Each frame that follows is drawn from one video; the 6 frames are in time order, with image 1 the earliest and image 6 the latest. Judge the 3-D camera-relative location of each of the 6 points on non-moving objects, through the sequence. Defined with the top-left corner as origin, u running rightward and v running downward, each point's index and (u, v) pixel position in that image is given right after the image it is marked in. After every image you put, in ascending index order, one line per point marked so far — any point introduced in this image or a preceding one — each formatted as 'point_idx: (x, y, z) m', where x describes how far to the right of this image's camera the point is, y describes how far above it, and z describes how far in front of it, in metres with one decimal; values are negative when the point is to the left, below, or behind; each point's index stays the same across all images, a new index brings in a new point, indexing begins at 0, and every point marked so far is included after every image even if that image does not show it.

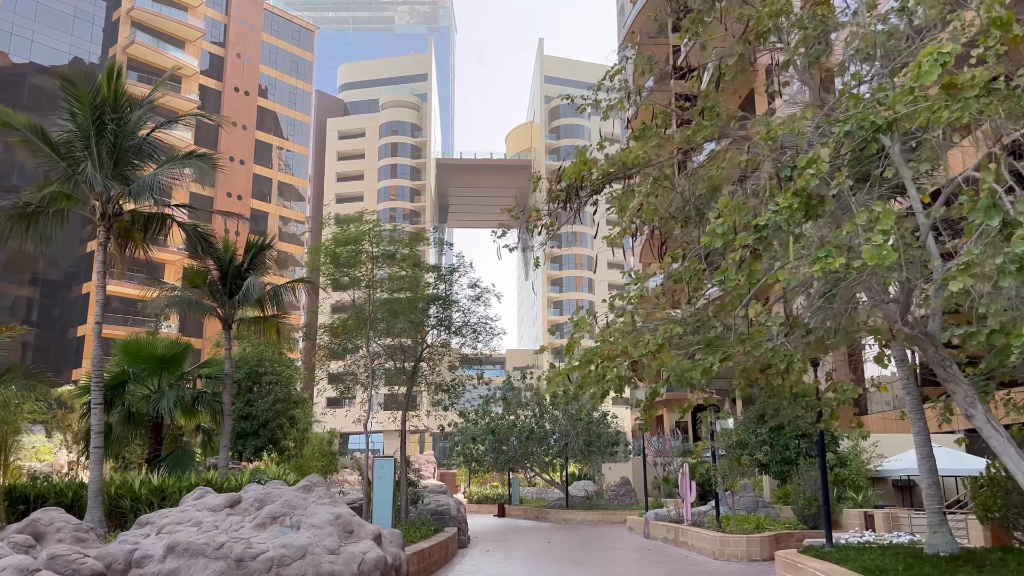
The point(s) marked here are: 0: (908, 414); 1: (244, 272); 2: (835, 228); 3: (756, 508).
0: (+5.1, -1.6, +9.8) m
1: (-6.3, +0.4, +17.8) m
2: (+2.6, +0.5, +6.0) m
3: (+6.1, -5.6, +19.2) m
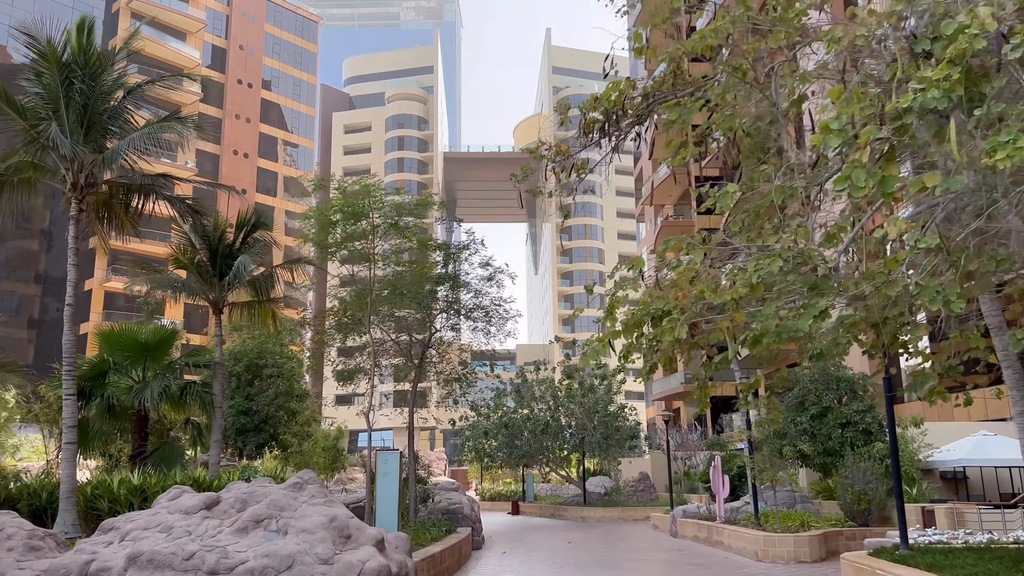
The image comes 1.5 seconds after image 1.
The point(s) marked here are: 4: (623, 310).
0: (+5.3, -1.1, +8.2) m
1: (-6.0, +0.8, +16.4) m
2: (+2.8, +0.9, +4.5) m
3: (+6.6, -5.0, +17.6) m
4: (+1.0, -0.2, +6.3) m
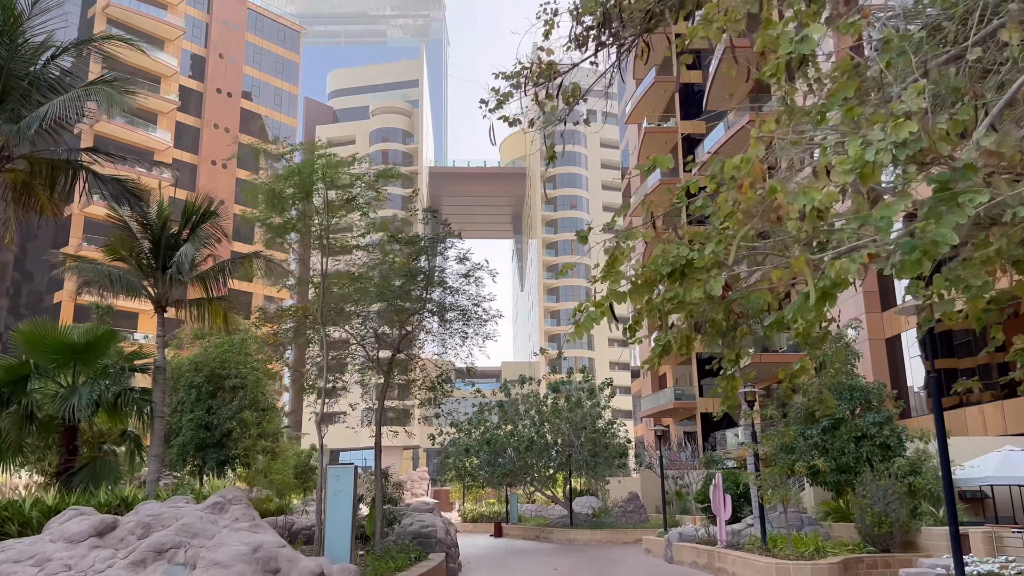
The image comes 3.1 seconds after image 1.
0: (+5.1, -0.9, +6.5) m
1: (-6.4, +0.9, +14.6) m
2: (+2.6, +1.3, +2.9) m
3: (+6.1, -5.0, +15.9) m
4: (+0.8, +0.2, +4.6) m
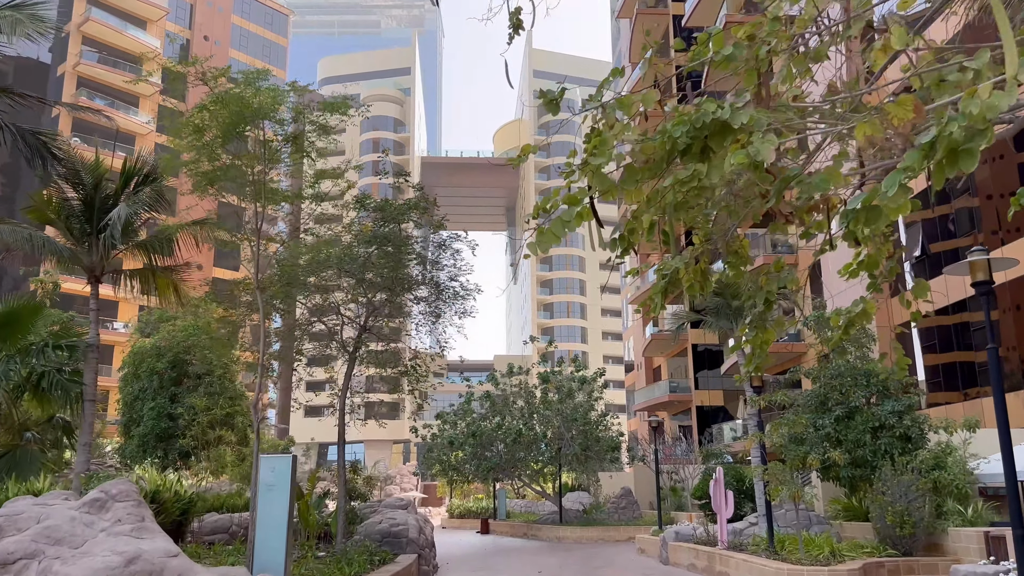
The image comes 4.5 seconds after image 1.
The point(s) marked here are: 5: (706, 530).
0: (+4.8, -0.4, +5.0) m
1: (-6.7, +1.4, +12.9) m
2: (+2.3, +1.7, +1.3) m
3: (+5.7, -4.5, +14.4) m
4: (+0.5, +0.6, +3.0) m
5: (+4.3, -5.4, +17.0) m
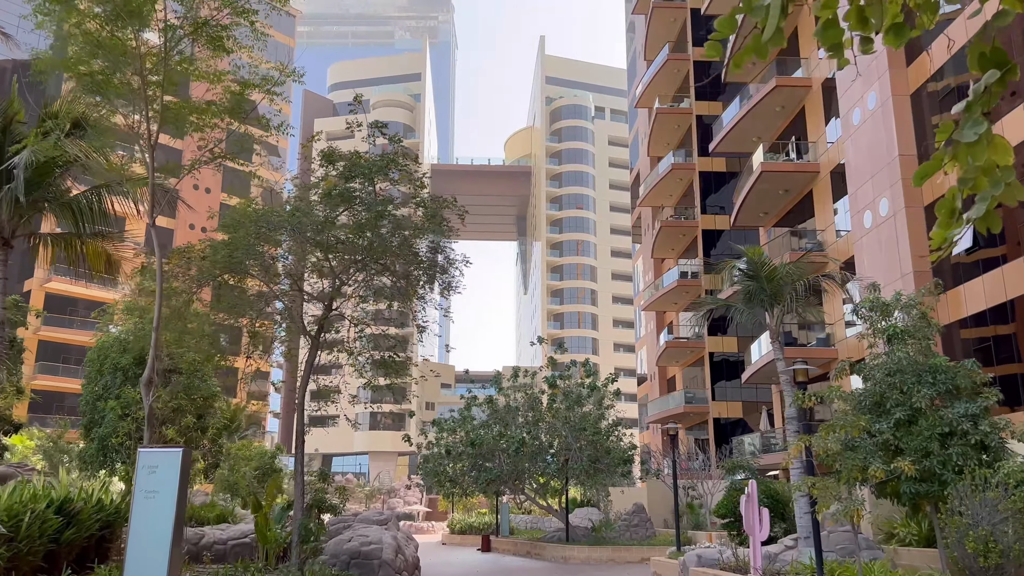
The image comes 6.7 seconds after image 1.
0: (+4.6, +0.1, +2.7) m
1: (-6.8, +1.9, +10.8) m
2: (+2.1, +2.3, -1.0) m
3: (+5.6, -4.2, +11.9) m
4: (+0.2, +1.2, +0.8) m
5: (+4.2, -5.1, +14.6) m
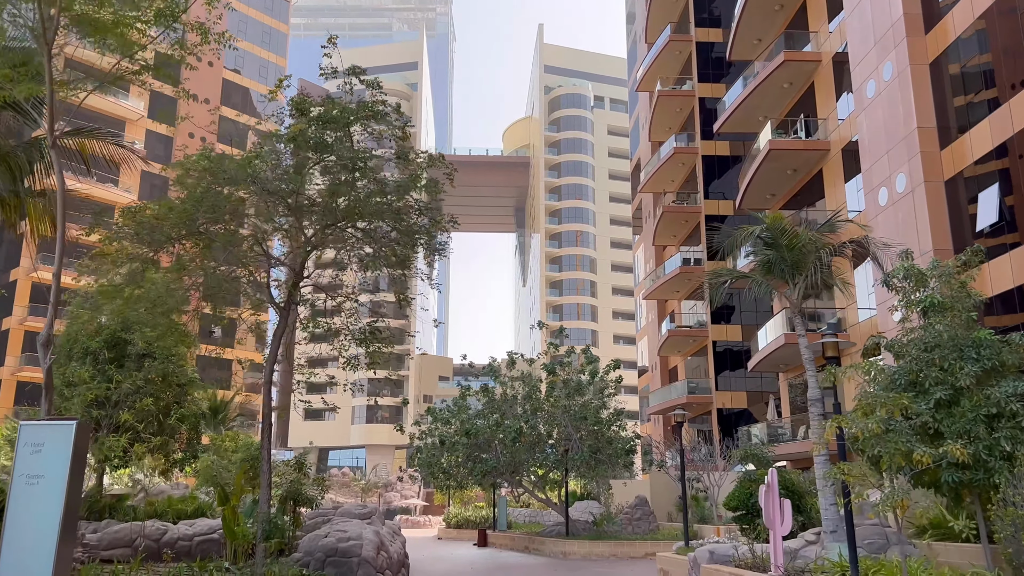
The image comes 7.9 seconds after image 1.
0: (+4.5, +0.5, +1.4) m
1: (-6.9, +2.4, +9.5) m
2: (+2.0, +2.7, -2.3) m
3: (+5.6, -3.7, +10.7) m
4: (+0.2, +1.6, -0.5) m
5: (+4.2, -4.6, +13.3) m
